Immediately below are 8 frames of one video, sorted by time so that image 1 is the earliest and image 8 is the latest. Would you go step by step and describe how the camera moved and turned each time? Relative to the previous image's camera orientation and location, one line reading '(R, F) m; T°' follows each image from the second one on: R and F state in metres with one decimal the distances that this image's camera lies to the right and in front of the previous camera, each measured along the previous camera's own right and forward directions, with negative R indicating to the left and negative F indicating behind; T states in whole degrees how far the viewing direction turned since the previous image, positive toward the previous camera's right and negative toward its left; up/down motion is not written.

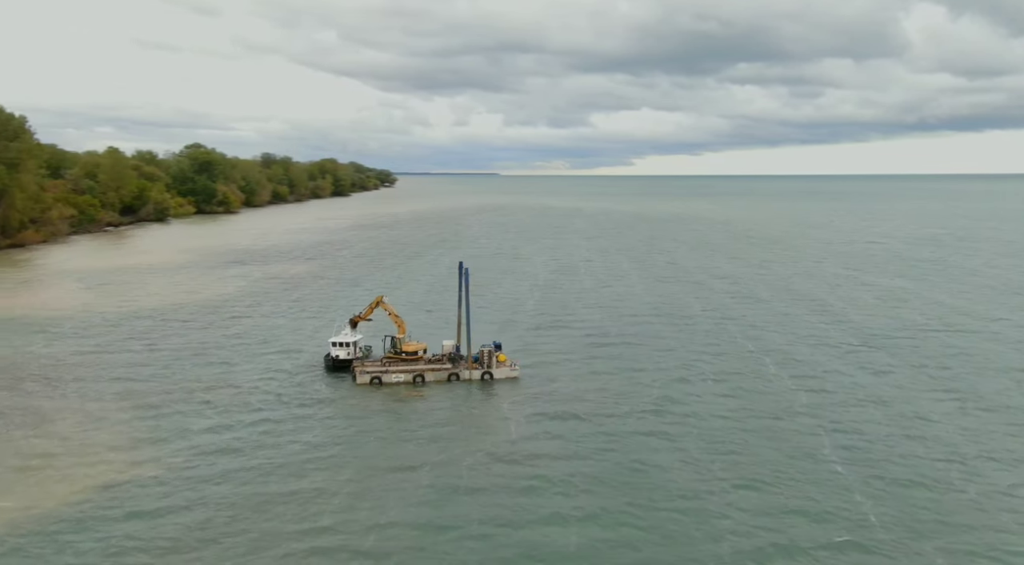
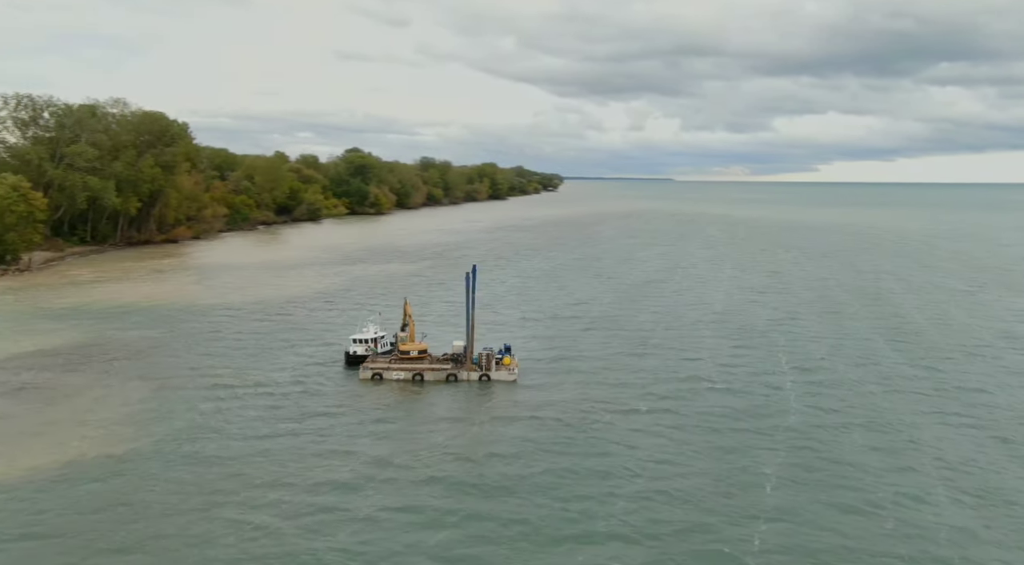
(+6.1, -1.0) m; -10°
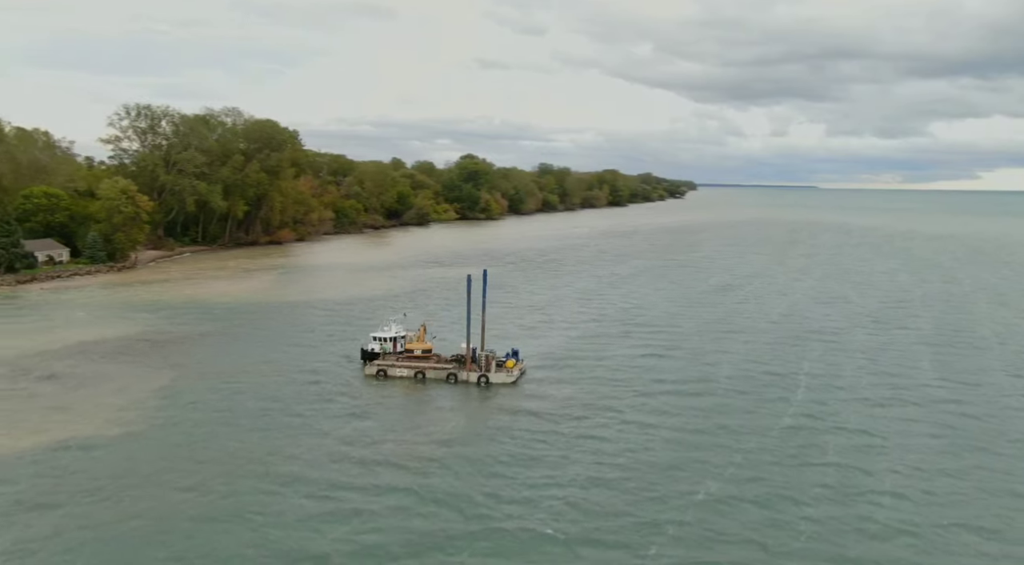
(+4.7, -0.7) m; -8°
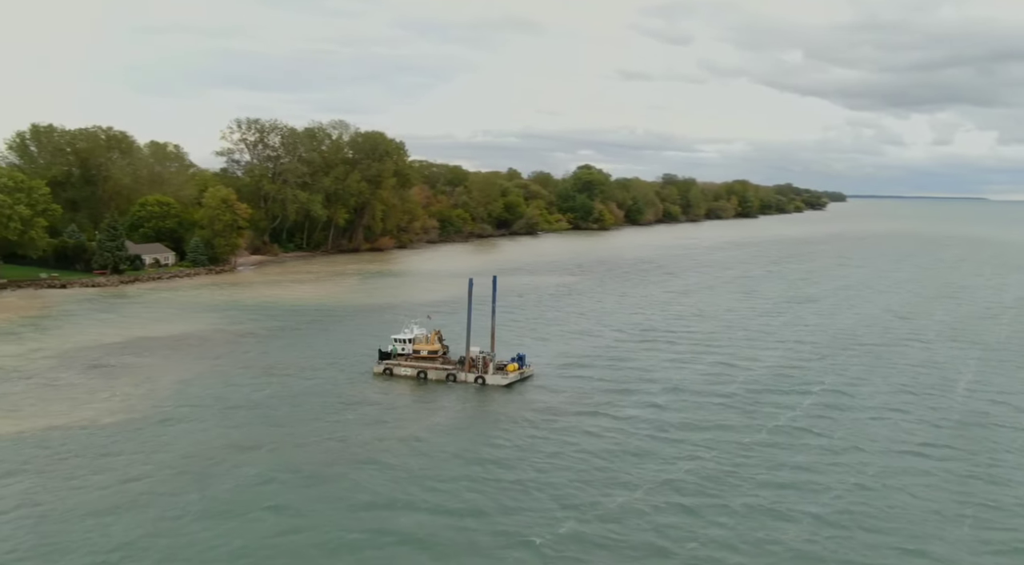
(+5.1, -0.9) m; -8°
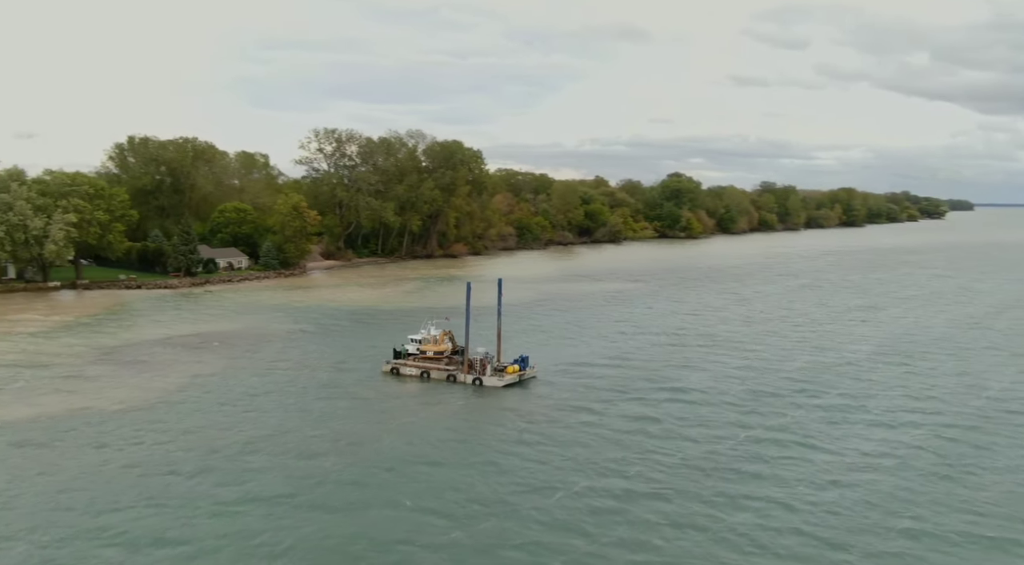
(+4.0, -1.0) m; -6°
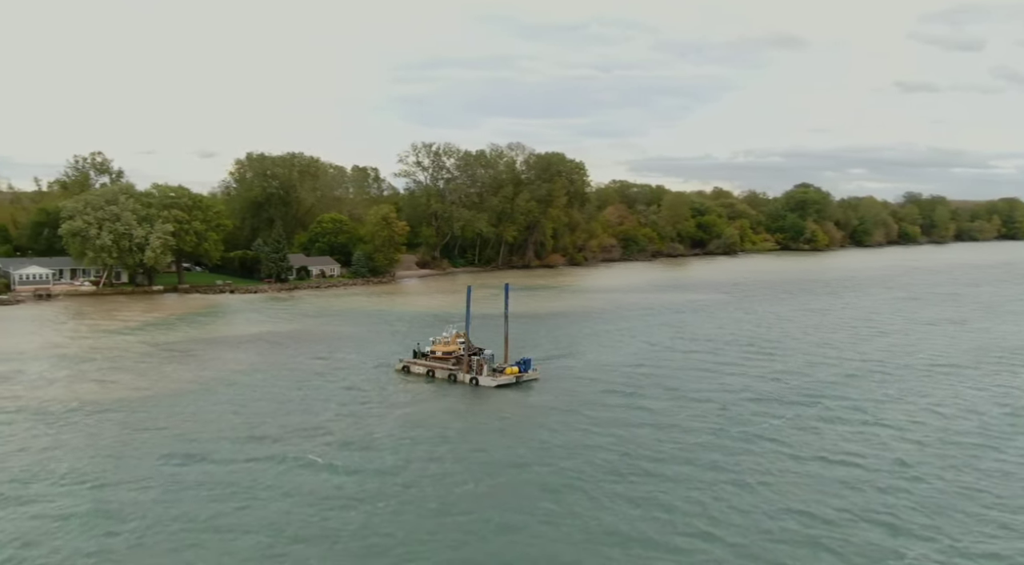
(+5.7, -1.3) m; -9°
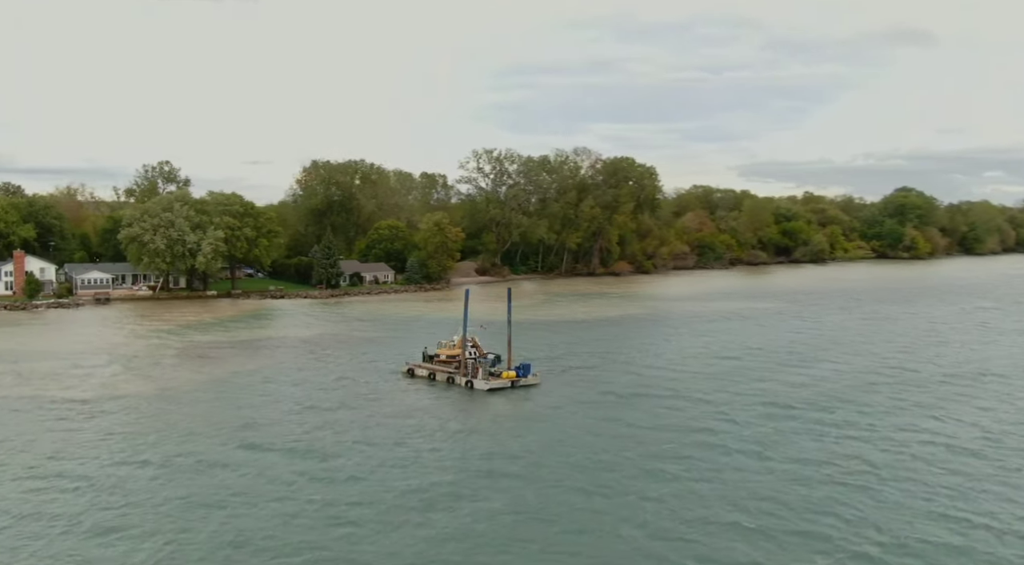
(+4.5, +1.1) m; -6°
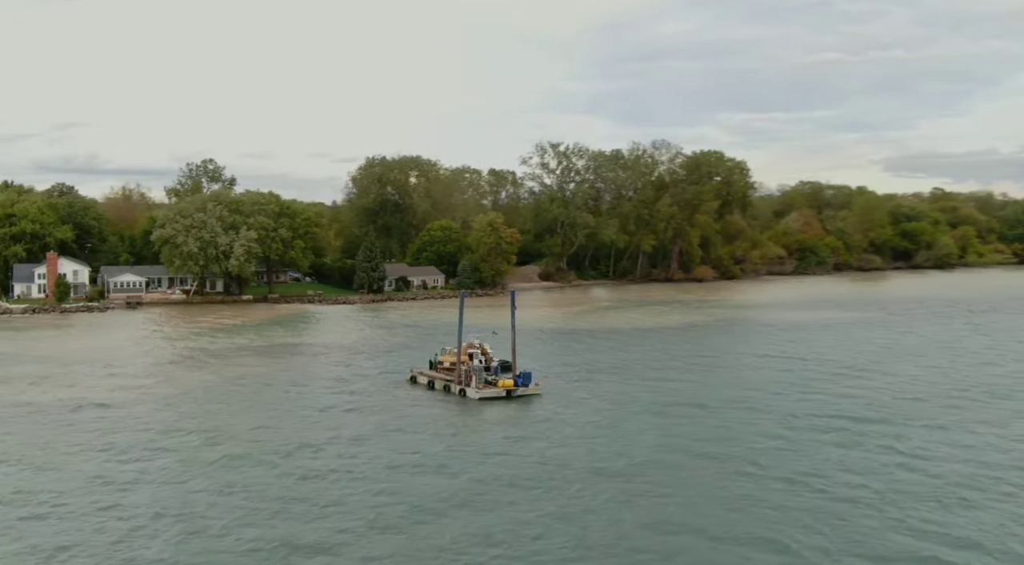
(+5.9, +7.0) m; -8°
